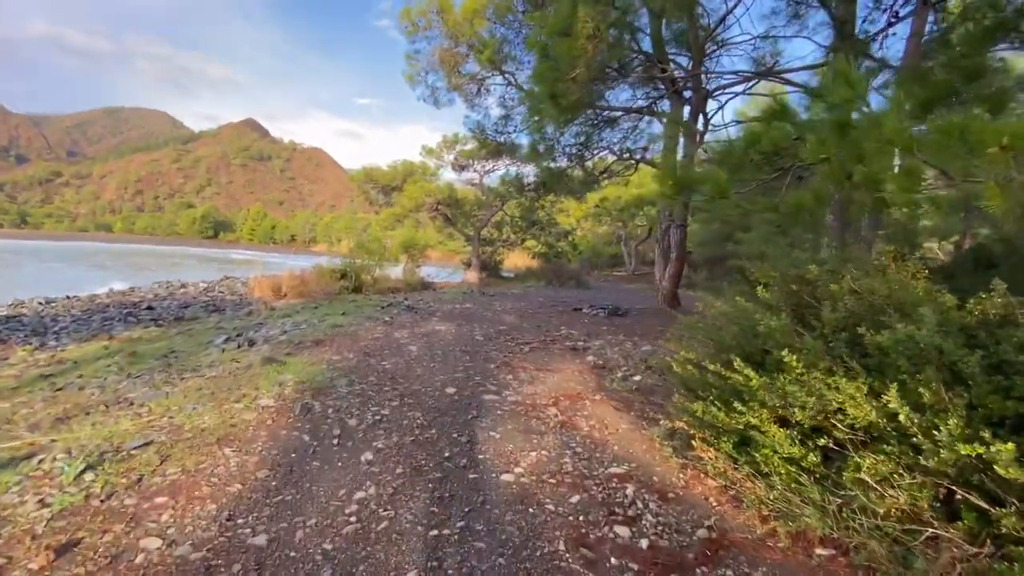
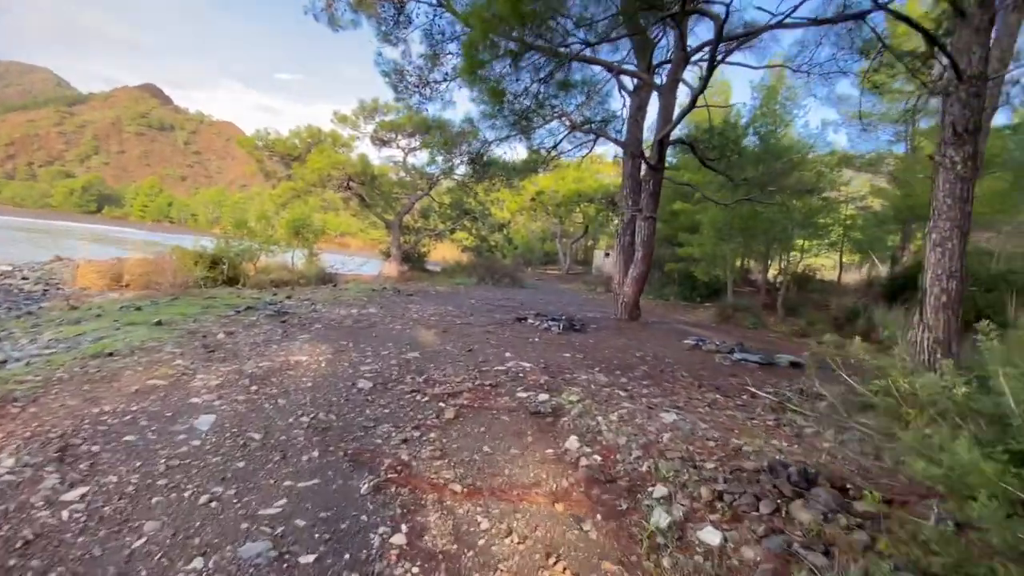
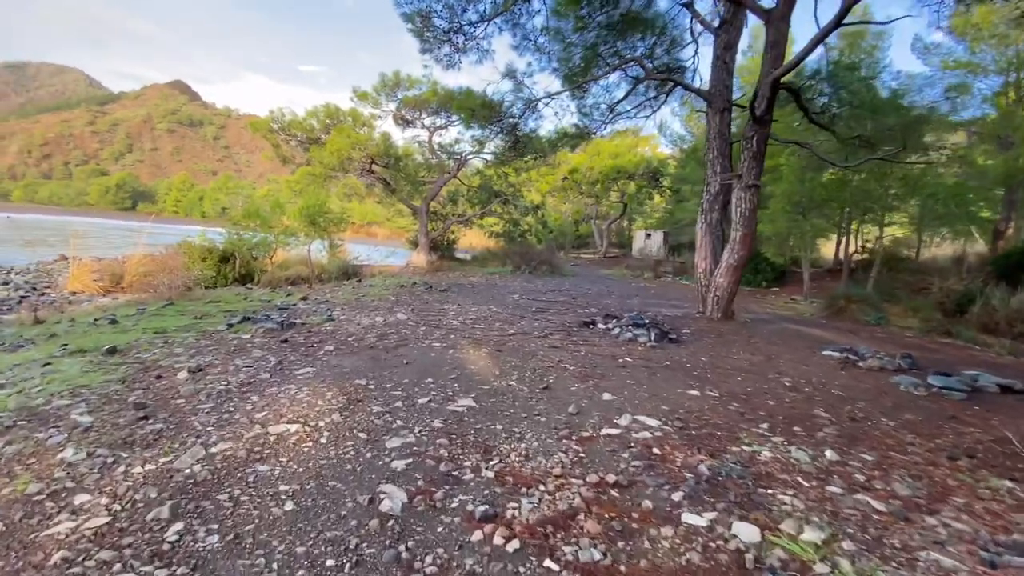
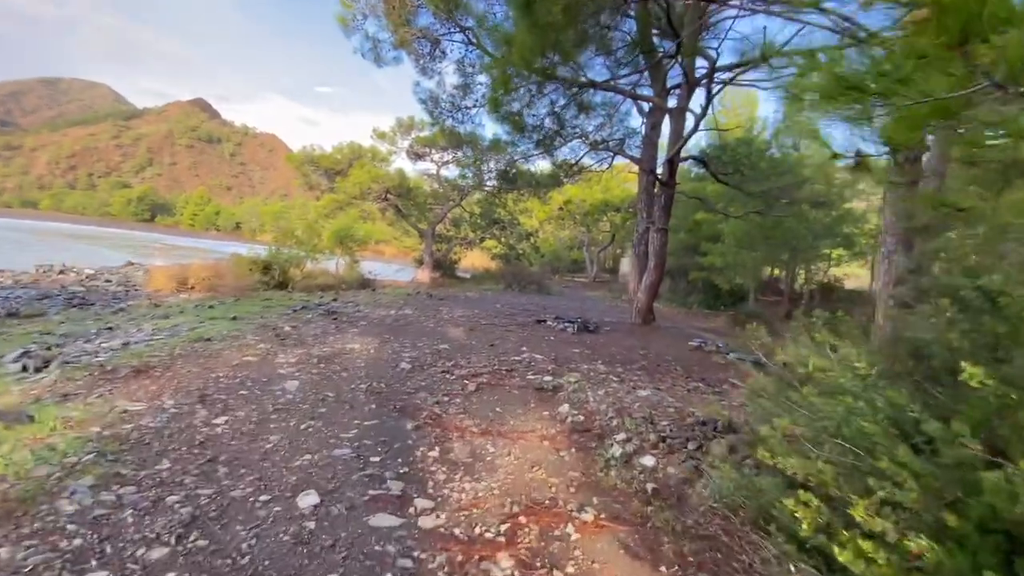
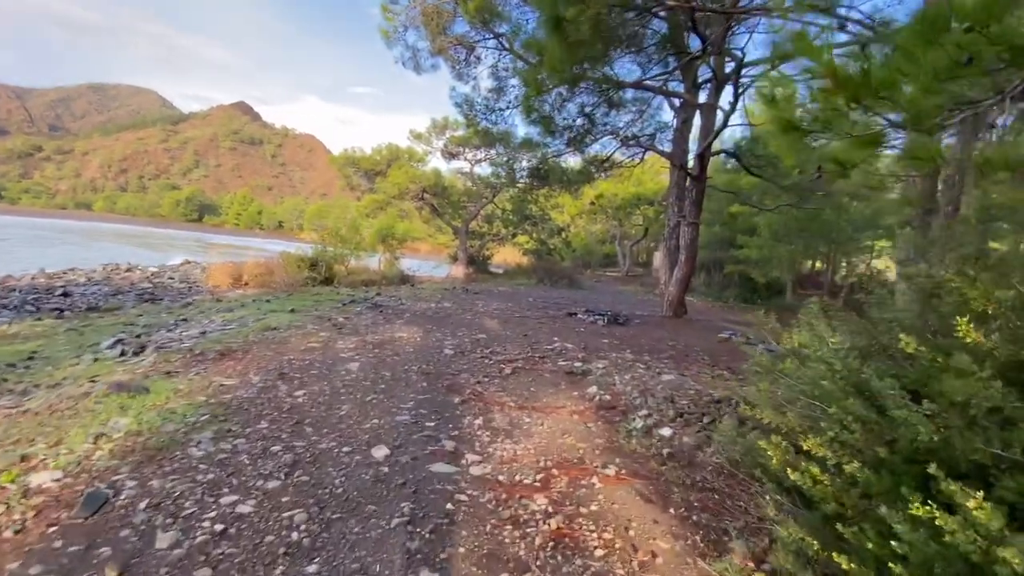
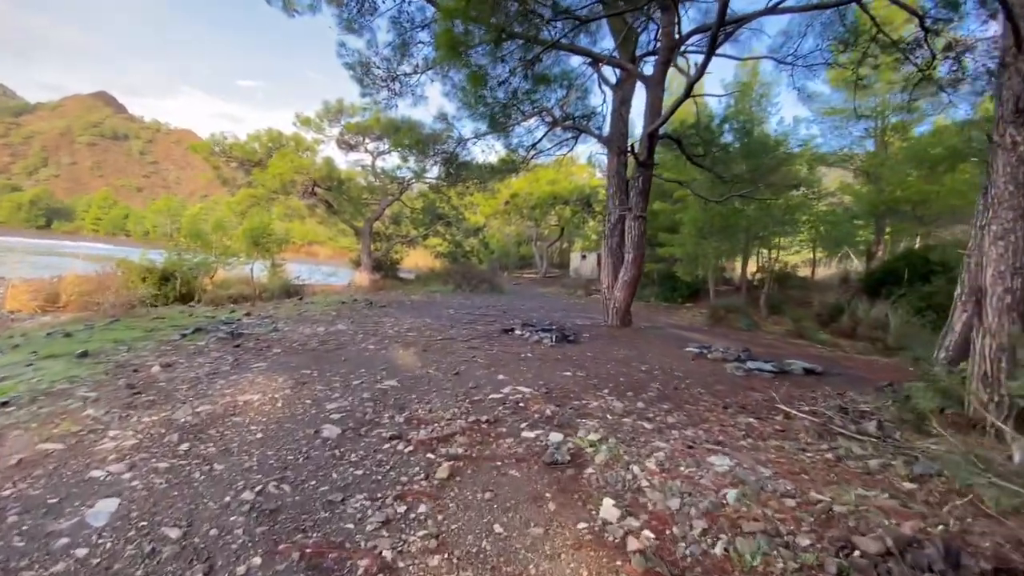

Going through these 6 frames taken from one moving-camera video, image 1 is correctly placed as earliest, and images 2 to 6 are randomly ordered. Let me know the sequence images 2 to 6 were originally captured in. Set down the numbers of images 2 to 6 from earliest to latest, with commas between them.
5, 4, 2, 6, 3
